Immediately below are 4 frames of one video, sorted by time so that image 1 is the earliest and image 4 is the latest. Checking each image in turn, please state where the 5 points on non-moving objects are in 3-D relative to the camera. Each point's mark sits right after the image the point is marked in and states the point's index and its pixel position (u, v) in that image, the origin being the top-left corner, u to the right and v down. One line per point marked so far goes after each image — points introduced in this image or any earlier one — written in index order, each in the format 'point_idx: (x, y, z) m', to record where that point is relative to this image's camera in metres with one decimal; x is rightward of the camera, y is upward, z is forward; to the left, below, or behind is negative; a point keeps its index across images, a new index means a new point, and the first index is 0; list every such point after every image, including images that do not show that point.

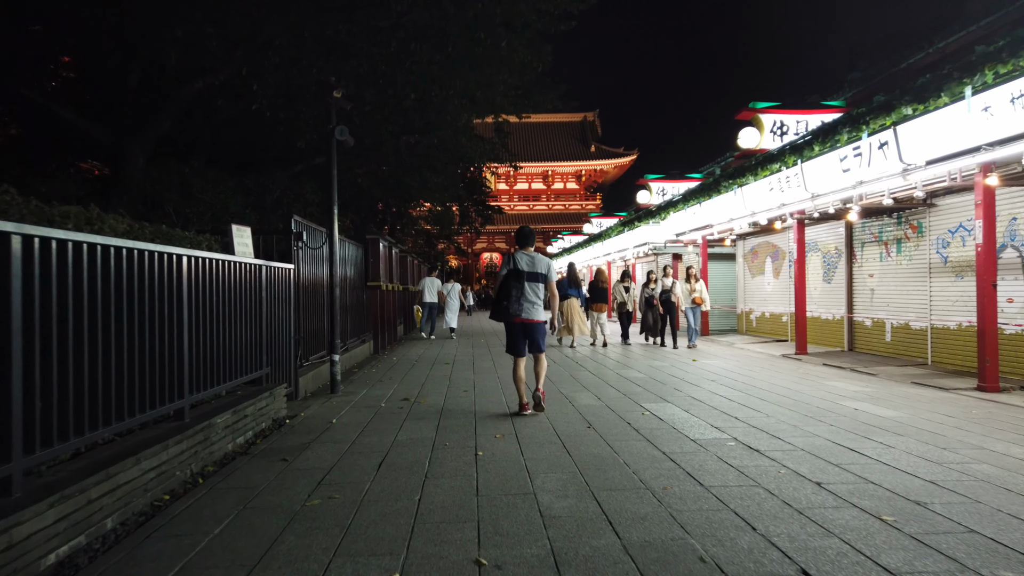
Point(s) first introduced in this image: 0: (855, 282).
0: (+5.0, +0.1, +10.5) m
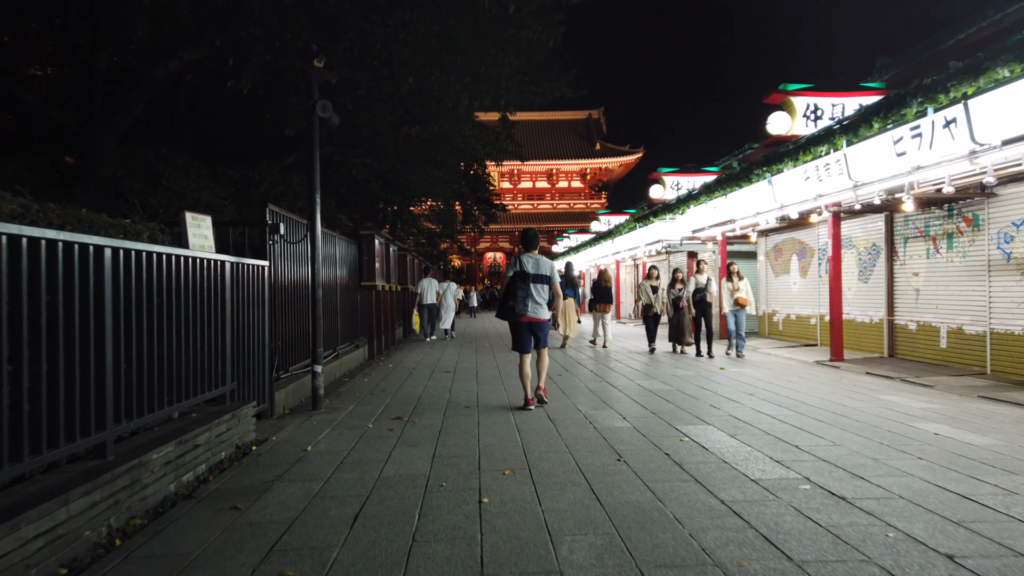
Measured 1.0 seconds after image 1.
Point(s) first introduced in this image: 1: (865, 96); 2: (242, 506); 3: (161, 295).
0: (+5.1, +0.1, +9.5) m
1: (+4.6, +2.5, +9.4) m
2: (-1.3, -1.0, +3.4) m
3: (-2.0, 0.0, +4.0) m
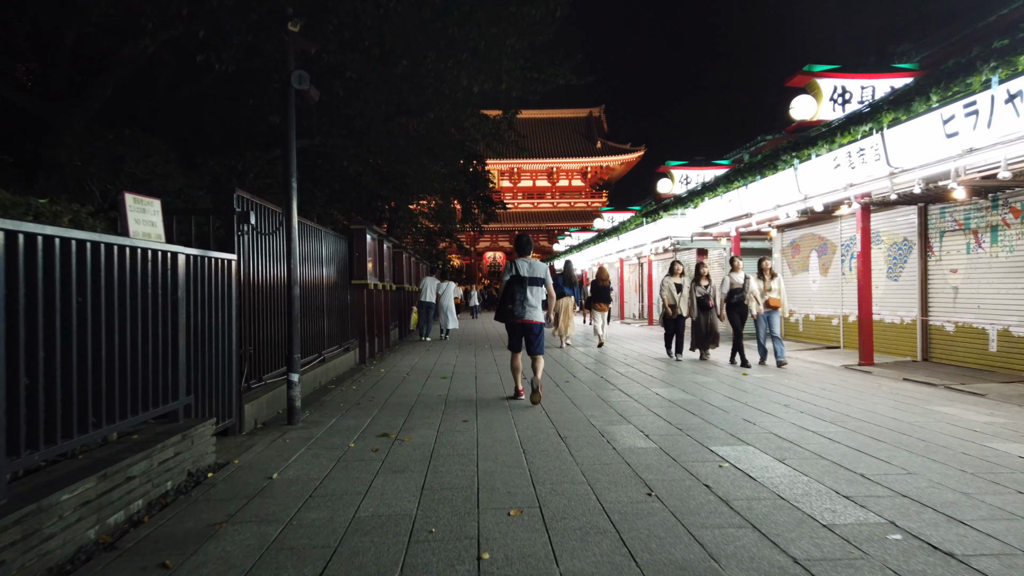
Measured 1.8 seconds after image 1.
0: (+5.1, +0.1, +8.8) m
1: (+4.6, +2.5, +8.7) m
2: (-1.2, -1.0, +2.7) m
3: (-1.9, 0.0, +3.3) m
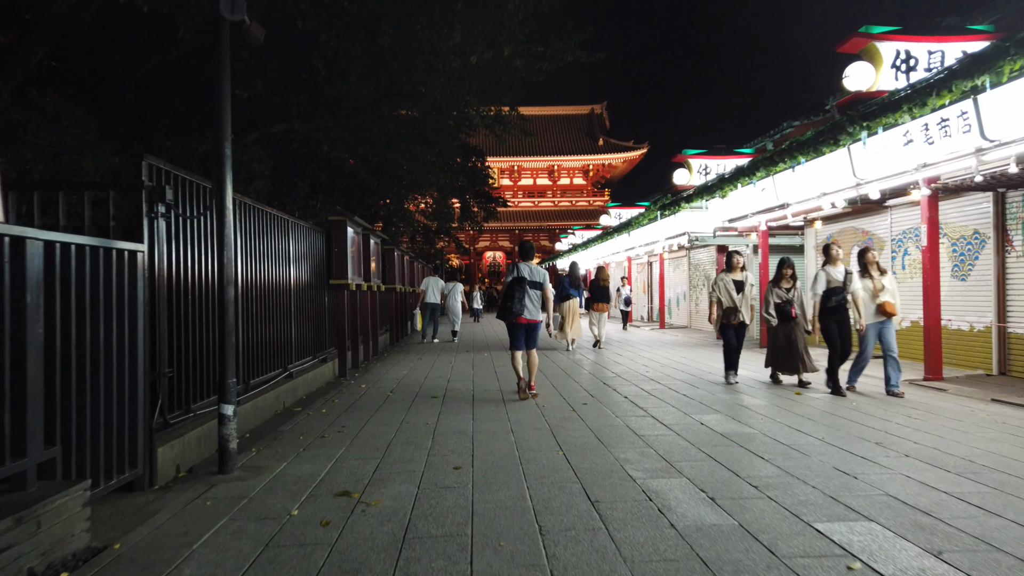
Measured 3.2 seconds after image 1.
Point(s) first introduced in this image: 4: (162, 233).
0: (+5.1, +0.1, +7.4) m
1: (+4.7, +2.5, +7.3) m
2: (-1.2, -1.0, +1.3) m
3: (-1.9, 0.0, +1.9) m
4: (-1.9, +0.3, +4.0) m
